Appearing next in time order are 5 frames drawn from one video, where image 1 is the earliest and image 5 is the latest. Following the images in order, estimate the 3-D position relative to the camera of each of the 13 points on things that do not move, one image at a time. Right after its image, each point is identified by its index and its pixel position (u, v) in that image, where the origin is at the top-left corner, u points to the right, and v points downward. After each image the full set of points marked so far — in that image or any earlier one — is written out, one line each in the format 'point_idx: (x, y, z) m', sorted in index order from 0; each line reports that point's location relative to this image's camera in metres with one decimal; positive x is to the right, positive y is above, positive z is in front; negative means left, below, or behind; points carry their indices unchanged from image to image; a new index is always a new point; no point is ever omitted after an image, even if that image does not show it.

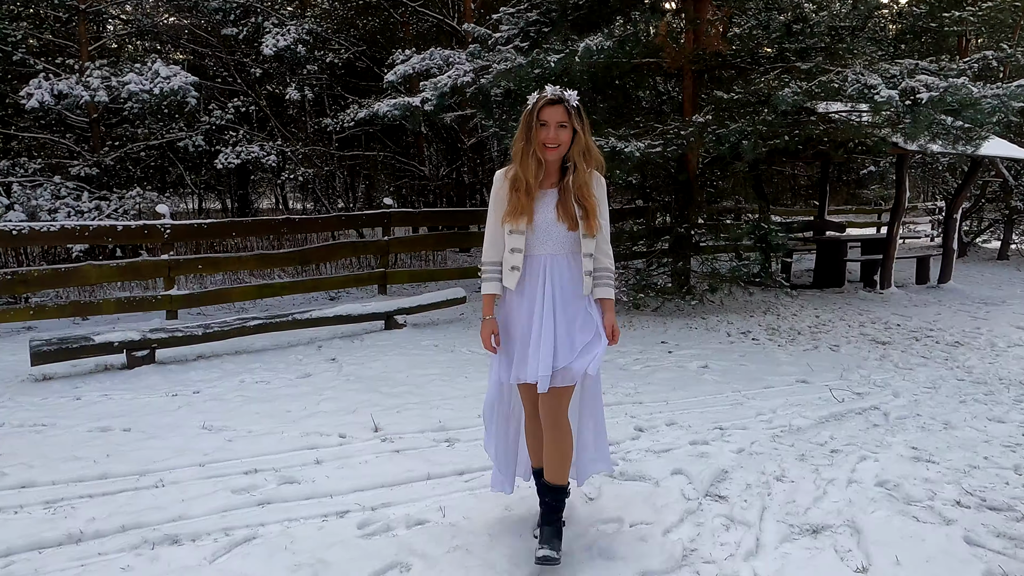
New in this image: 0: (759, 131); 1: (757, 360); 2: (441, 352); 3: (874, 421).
0: (+2.4, +1.5, +6.4) m
1: (+2.0, -0.6, +5.4) m
2: (-0.6, -0.5, +5.7) m
3: (+2.1, -0.8, +3.9) m
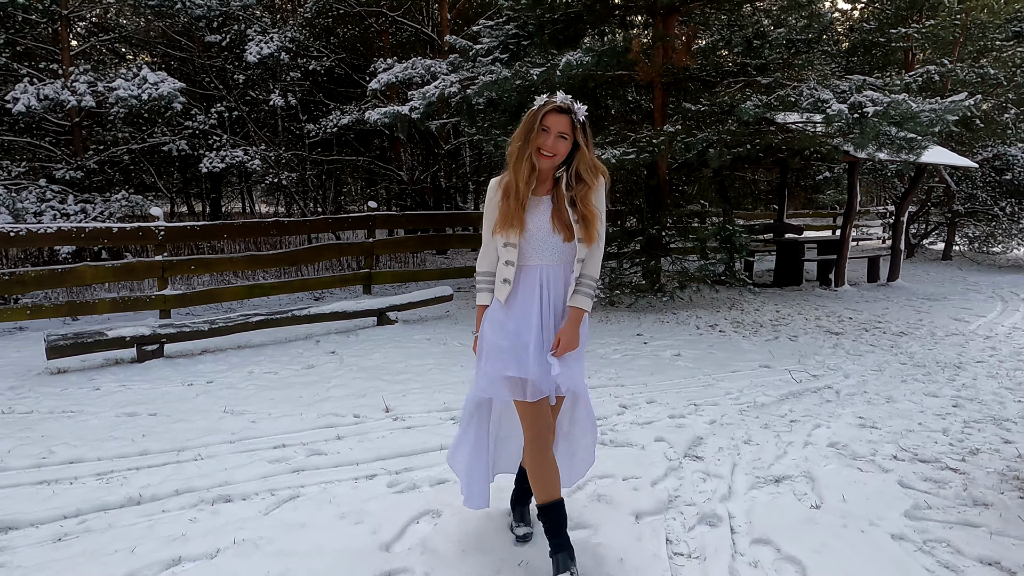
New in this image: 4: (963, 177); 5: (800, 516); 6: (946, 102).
0: (+2.2, +1.6, +7.0) m
1: (+1.9, -0.5, +5.9) m
2: (-0.7, -0.5, +6.1) m
3: (+2.1, -0.7, +4.4) m
4: (+8.9, +2.2, +13.2) m
5: (+1.2, -0.9, +2.7) m
6: (+4.6, +2.0, +7.1) m
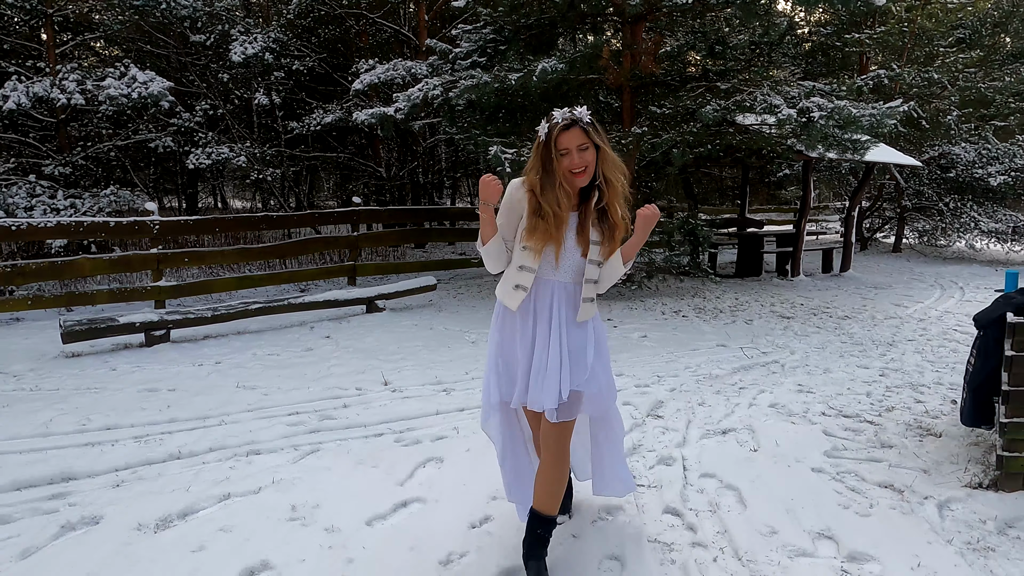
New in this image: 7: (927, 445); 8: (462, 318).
0: (+2.0, +1.7, +7.6) m
1: (+1.7, -0.4, +6.5) m
2: (-0.9, -0.4, +6.6) m
3: (+2.0, -0.6, +5.0) m
4: (+8.4, +2.4, +14.1) m
5: (+1.1, -0.8, +3.3) m
6: (+4.3, +2.1, +7.8) m
7: (+2.1, -0.8, +3.3) m
8: (-0.5, -0.3, +7.2) m
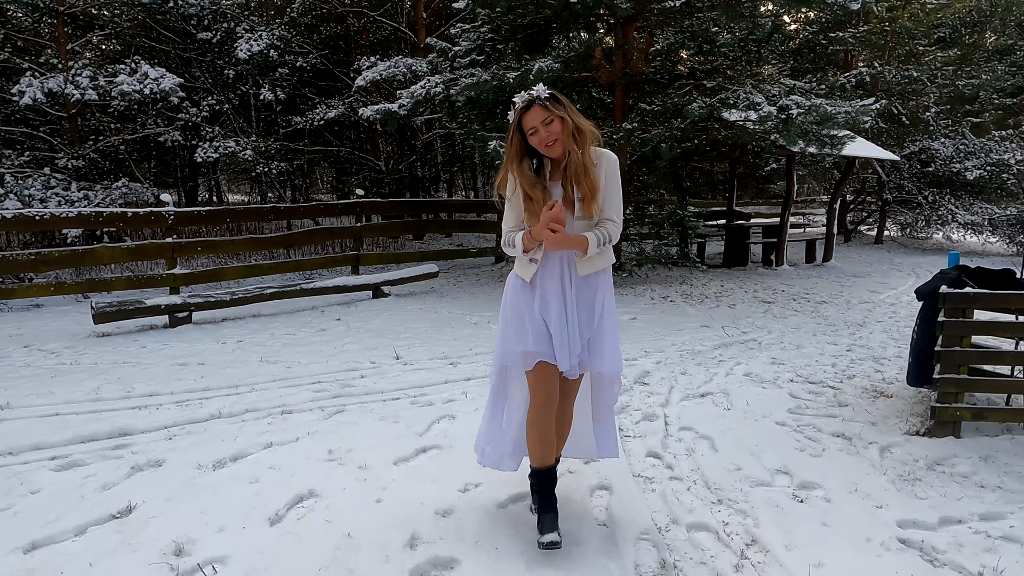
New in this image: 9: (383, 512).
0: (+1.9, +1.8, +8.0) m
1: (+1.7, -0.3, +7.0) m
2: (-0.9, -0.3, +7.0) m
3: (+2.0, -0.5, +5.5) m
4: (+8.3, +2.6, +14.6) m
5: (+1.1, -0.7, +3.7) m
6: (+4.3, +2.3, +8.2) m
7: (+2.1, -0.7, +3.8) m
8: (-0.5, -0.2, +7.6) m
9: (-0.5, -0.9, +2.6) m
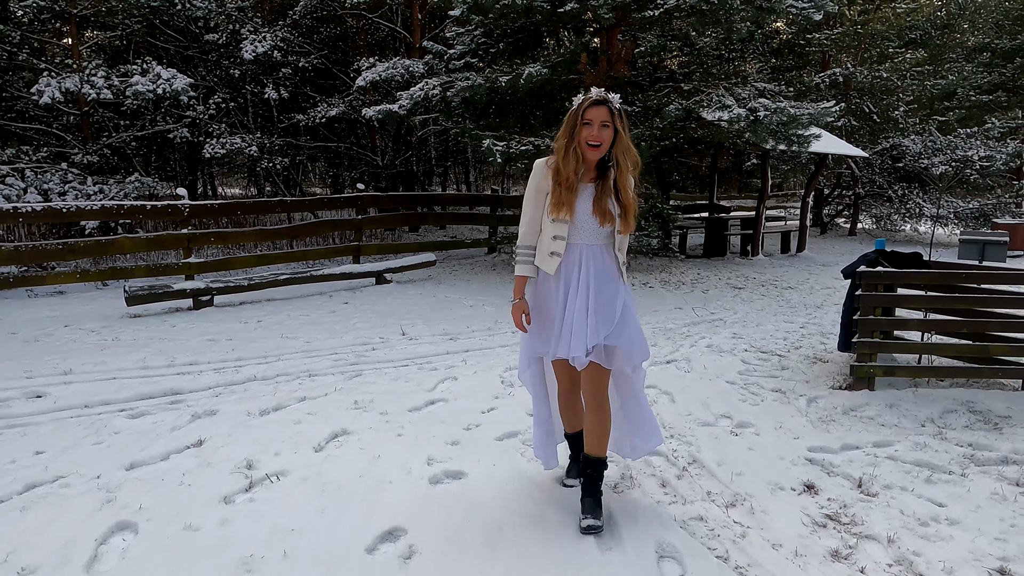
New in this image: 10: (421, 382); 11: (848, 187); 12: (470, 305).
0: (+1.8, +2.0, +8.7) m
1: (+1.6, -0.1, +7.7) m
2: (-1.0, -0.1, +7.7) m
3: (+1.9, -0.3, +6.2) m
4: (+8.2, +2.9, +15.4) m
5: (+1.1, -0.6, +4.4) m
6: (+4.2, +2.4, +8.9) m
7: (+2.0, -0.5, +4.5) m
8: (-0.6, 0.0, +8.3) m
9: (-0.5, -0.8, +3.2) m
10: (-0.6, -0.6, +4.3) m
11: (+7.9, +2.4, +15.7) m
12: (-0.5, -0.2, +7.2) m
